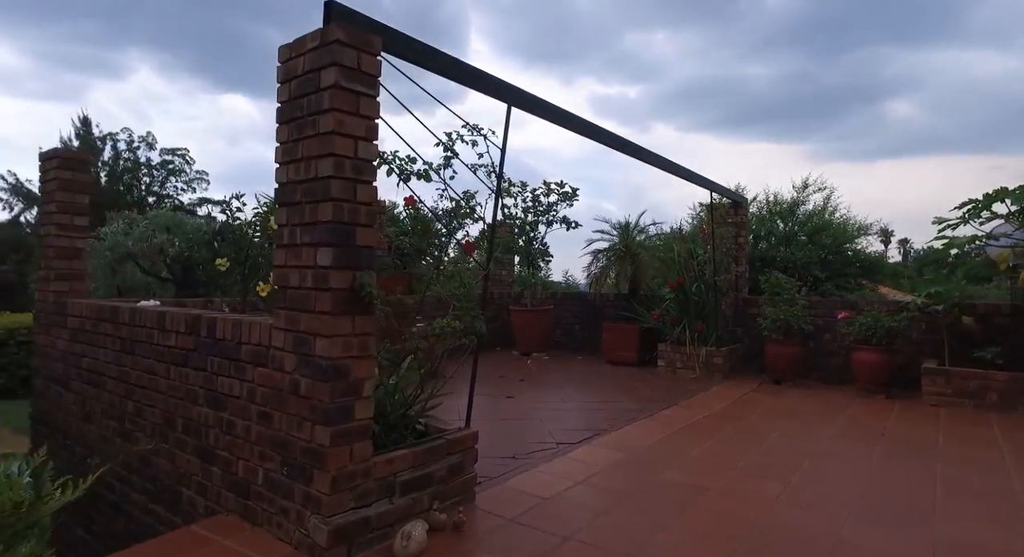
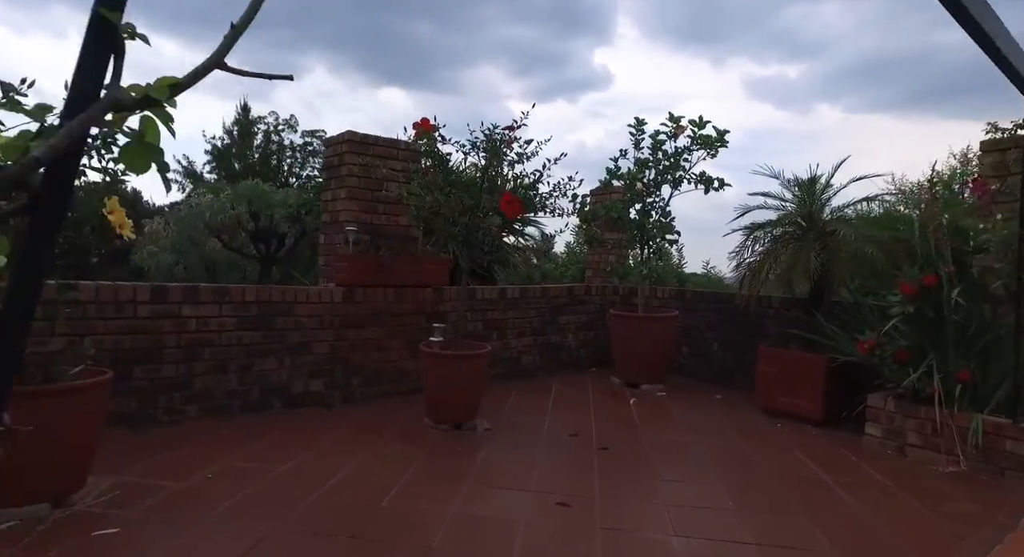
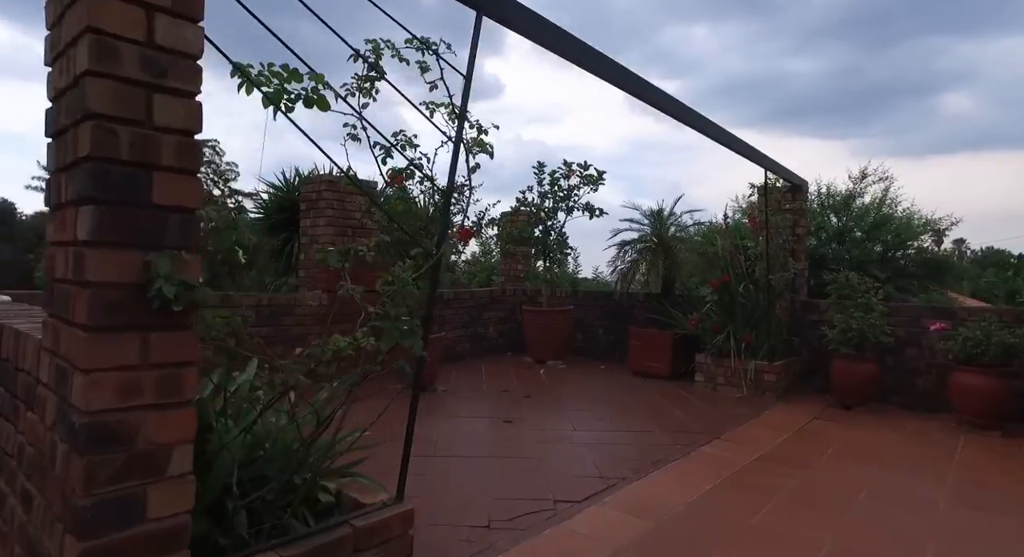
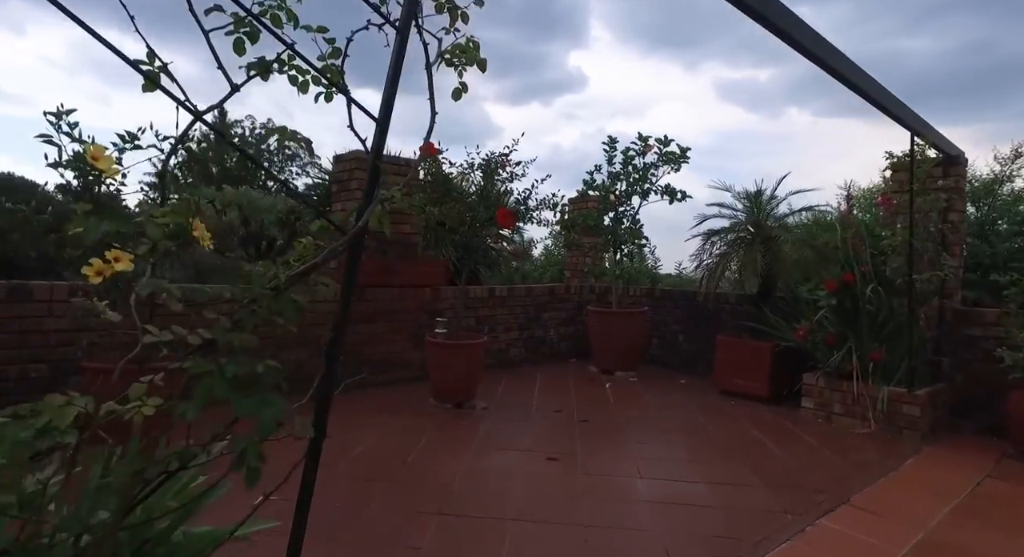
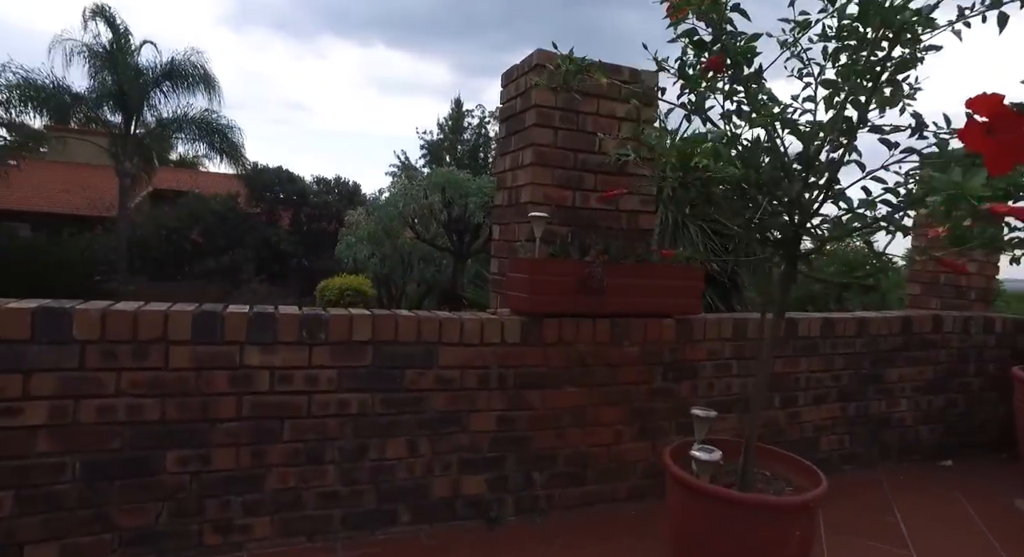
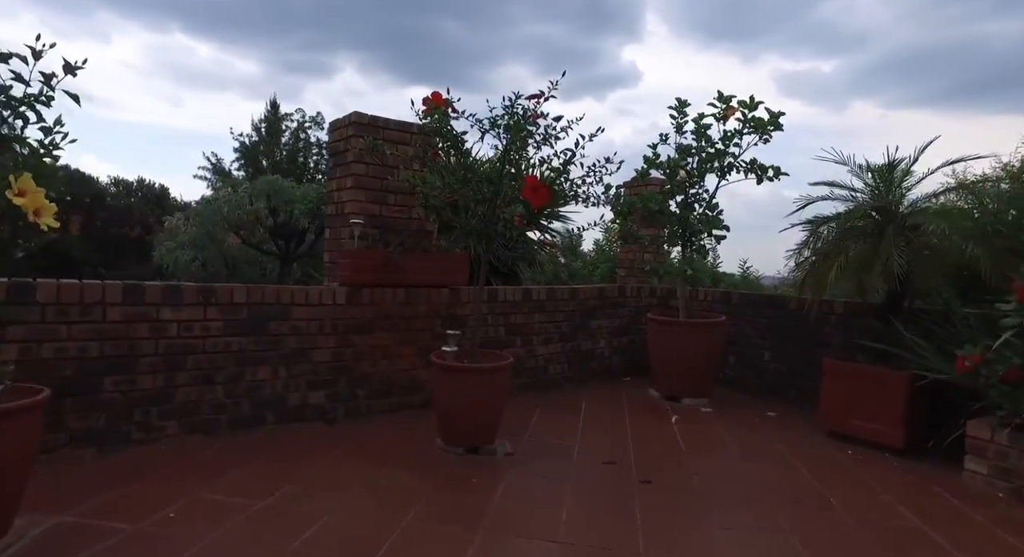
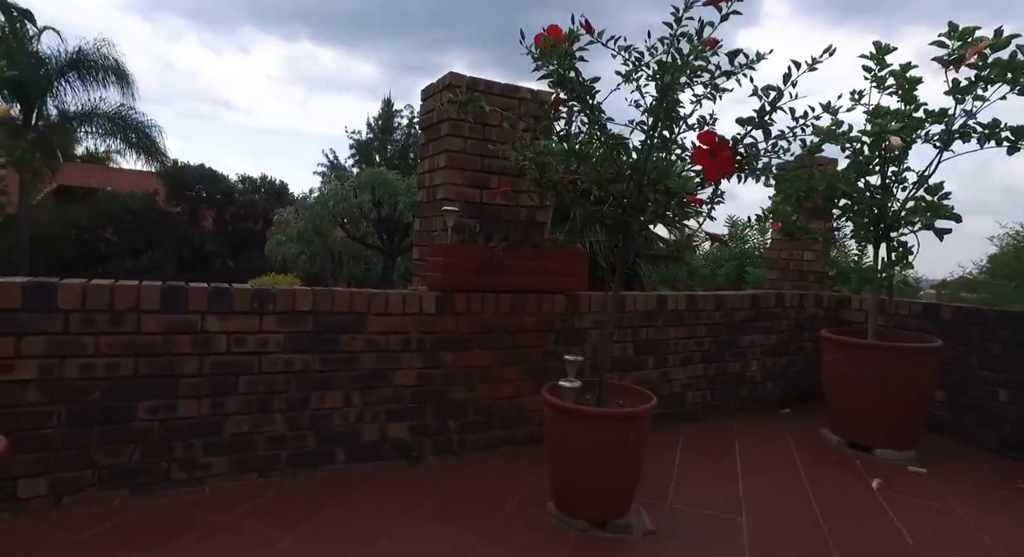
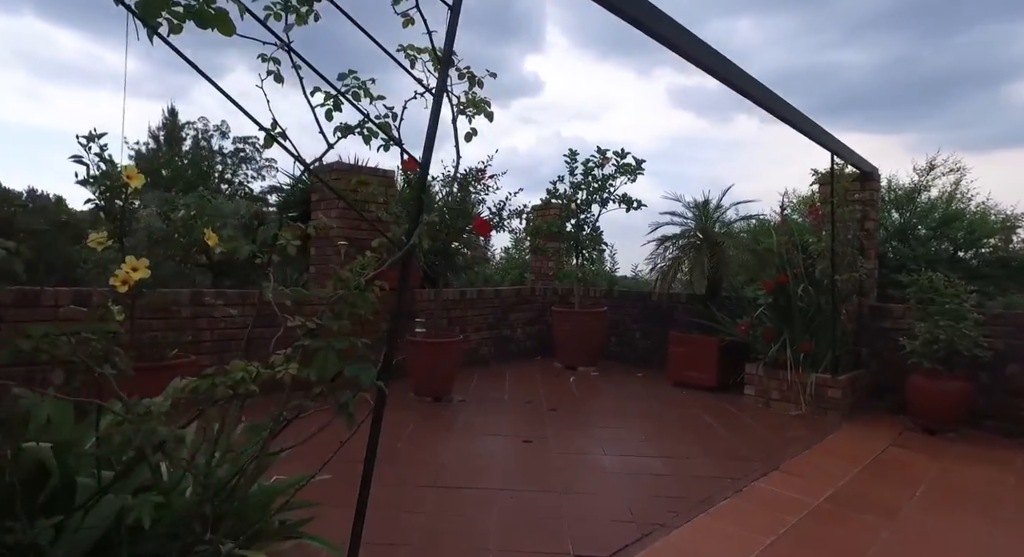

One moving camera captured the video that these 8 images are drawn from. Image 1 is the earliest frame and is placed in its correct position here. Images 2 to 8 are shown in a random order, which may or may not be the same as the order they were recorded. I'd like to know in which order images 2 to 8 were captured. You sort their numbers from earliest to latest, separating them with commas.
3, 8, 4, 2, 6, 7, 5
